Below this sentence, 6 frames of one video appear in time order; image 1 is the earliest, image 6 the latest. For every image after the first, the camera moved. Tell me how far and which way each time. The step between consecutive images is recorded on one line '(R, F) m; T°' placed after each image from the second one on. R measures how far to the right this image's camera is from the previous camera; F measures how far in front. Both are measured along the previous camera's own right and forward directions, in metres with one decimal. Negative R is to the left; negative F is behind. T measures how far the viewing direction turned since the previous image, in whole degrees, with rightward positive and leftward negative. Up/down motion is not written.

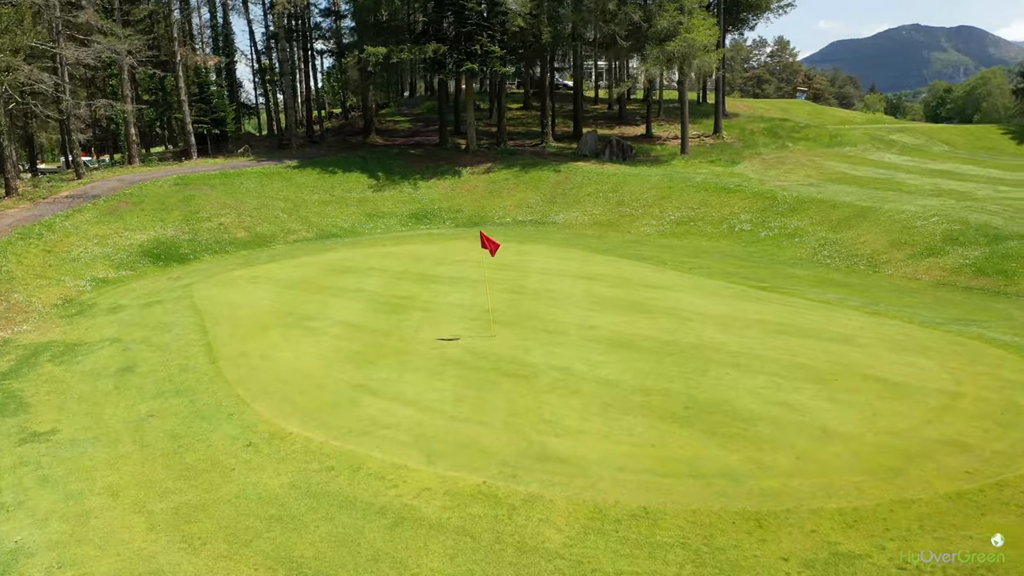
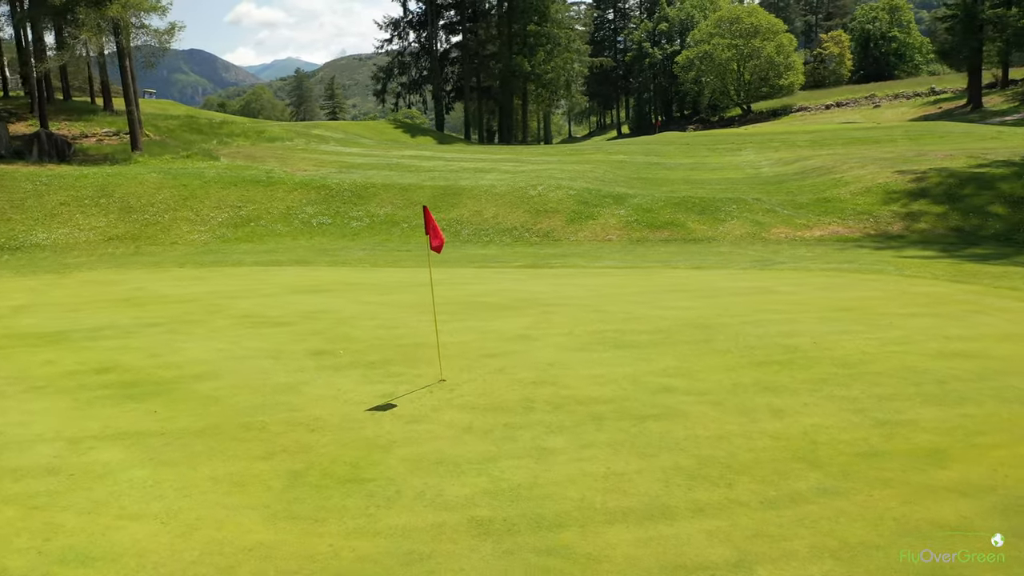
(-5.8, +7.6) m; +47°
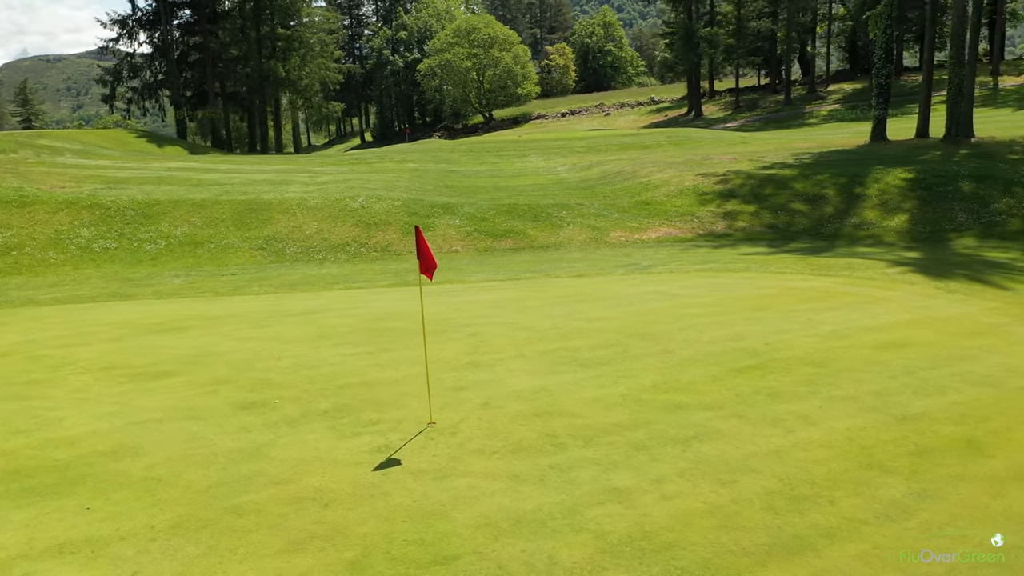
(-2.2, +1.1) m; +18°
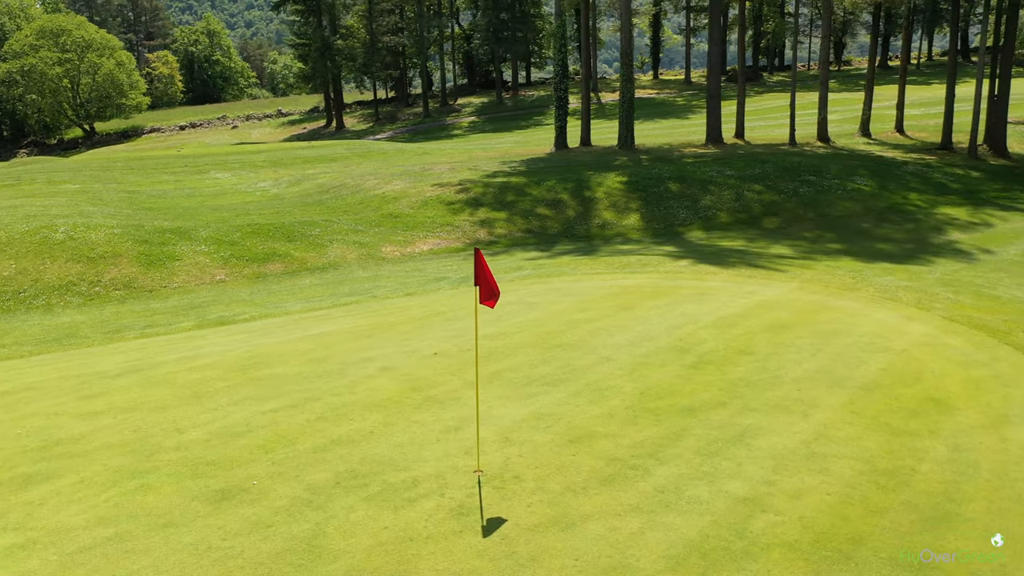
(-3.2, +1.4) m; +26°
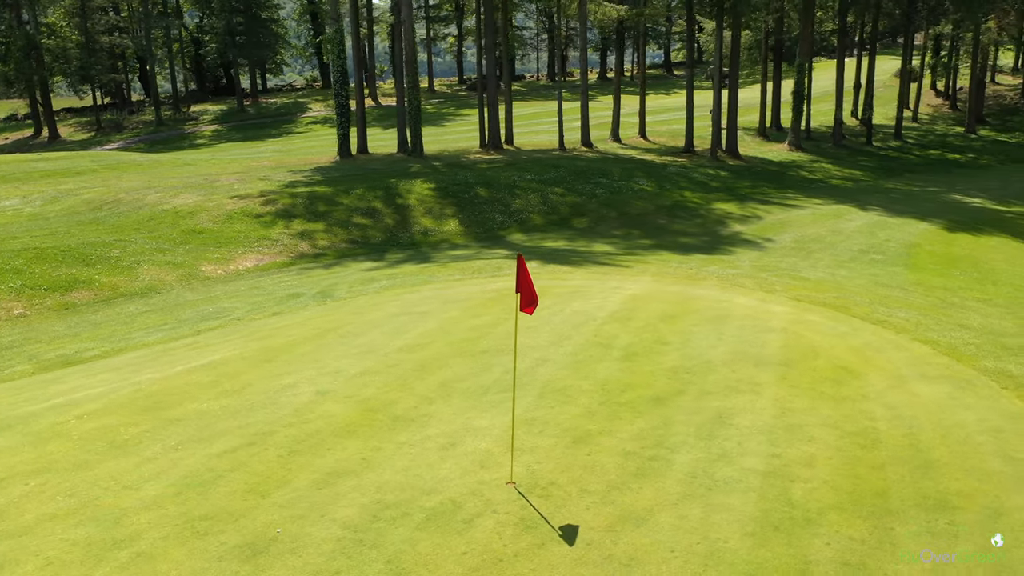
(-2.1, +0.4) m; +18°
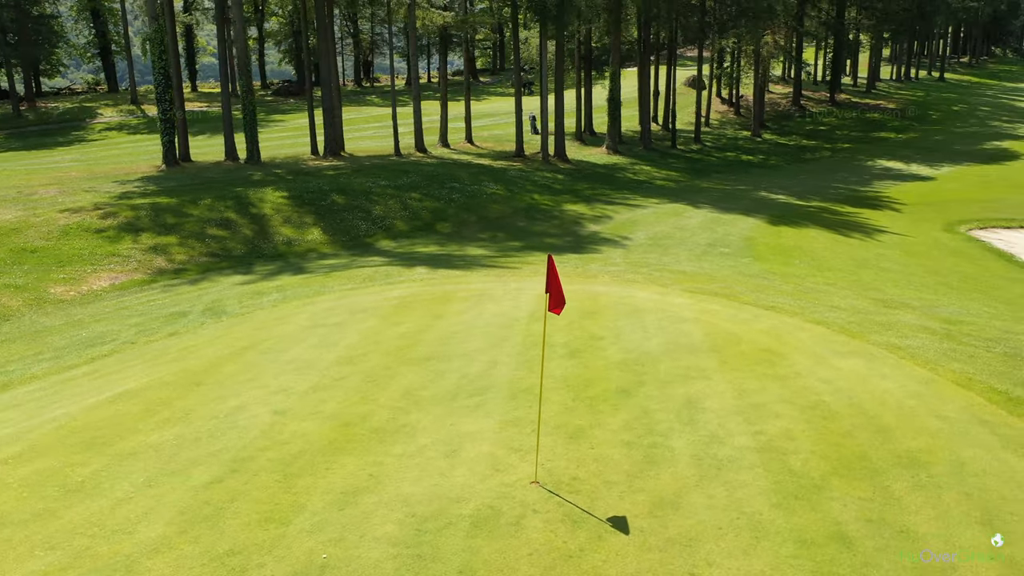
(-1.6, +0.2) m; +14°
